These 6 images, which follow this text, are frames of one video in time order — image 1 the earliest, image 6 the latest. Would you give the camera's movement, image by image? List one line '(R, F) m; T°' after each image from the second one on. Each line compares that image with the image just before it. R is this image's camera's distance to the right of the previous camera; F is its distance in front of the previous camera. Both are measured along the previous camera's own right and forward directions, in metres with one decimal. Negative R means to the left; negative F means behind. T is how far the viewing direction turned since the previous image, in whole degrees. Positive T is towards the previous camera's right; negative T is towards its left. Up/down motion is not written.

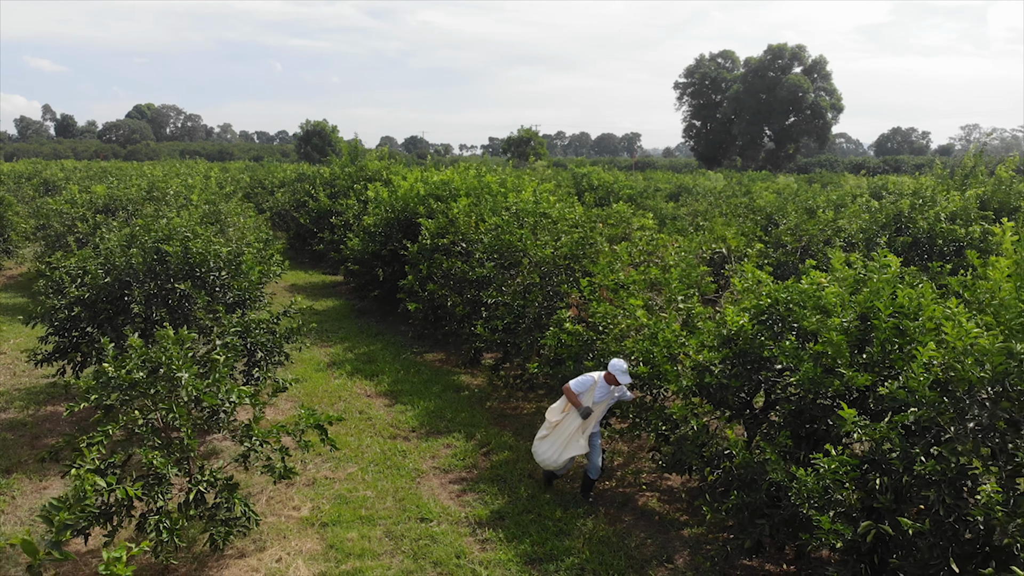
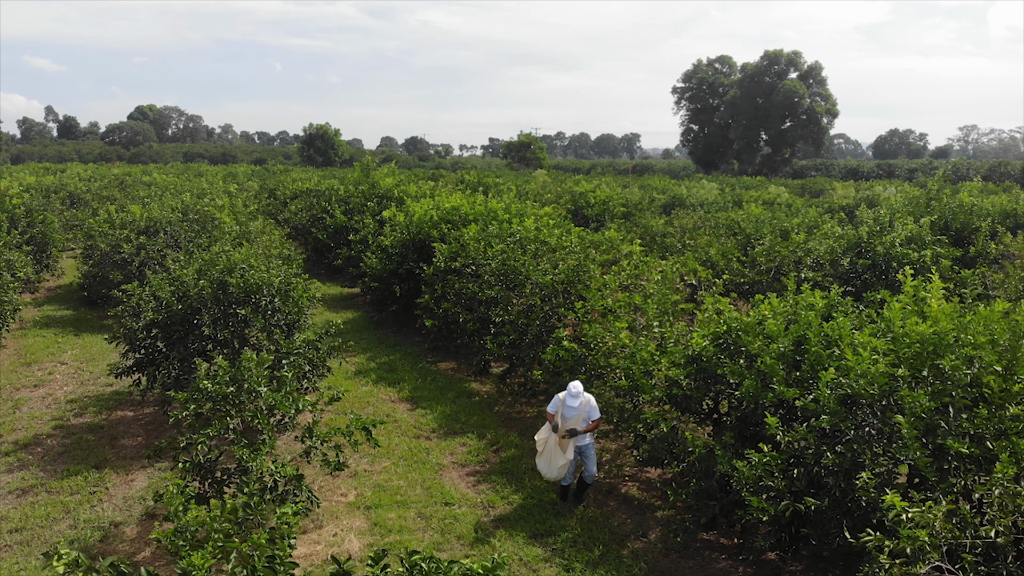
(0.0, -0.9) m; 0°
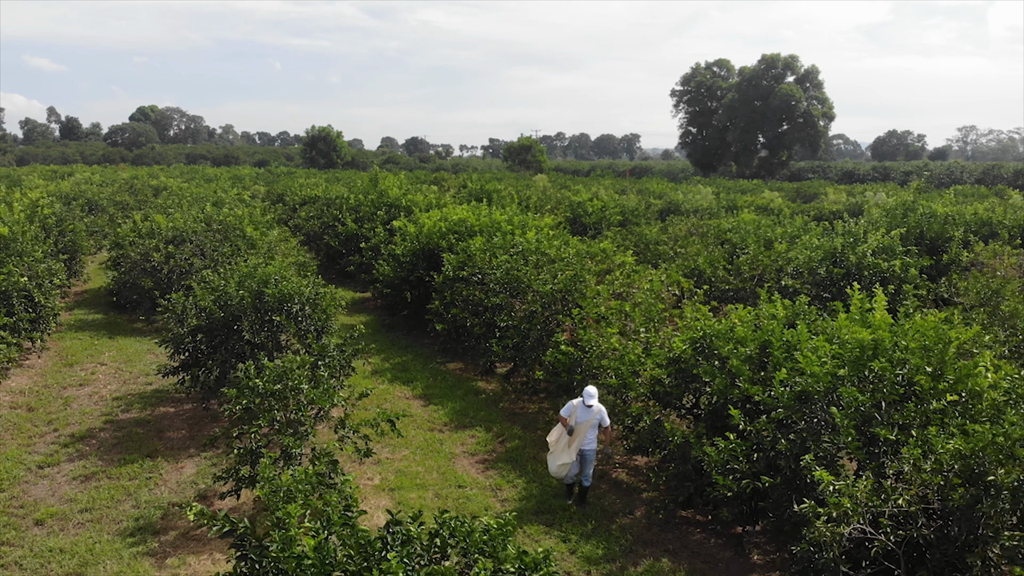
(0.0, -0.7) m; 0°
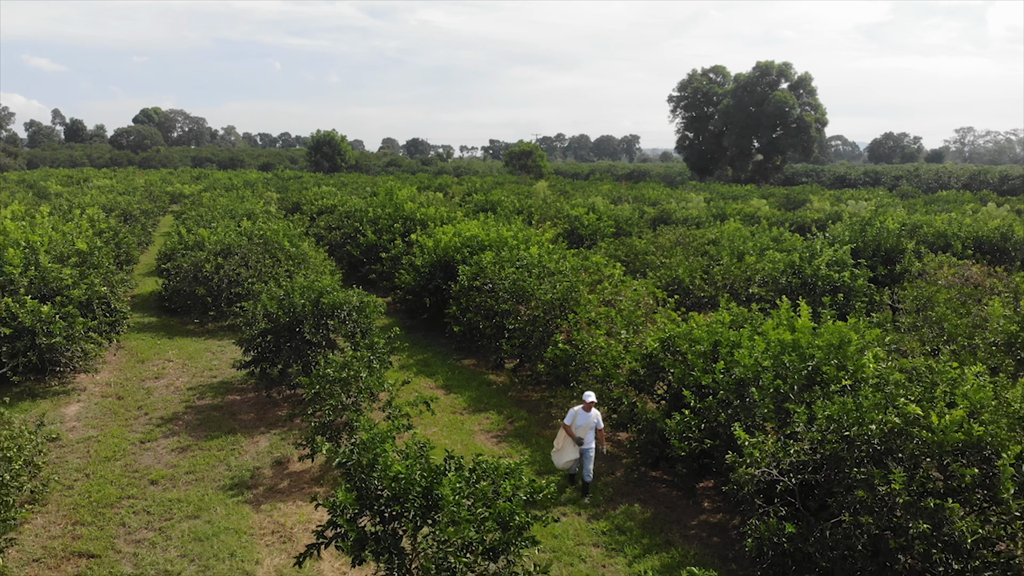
(-0.1, -1.5) m; 0°
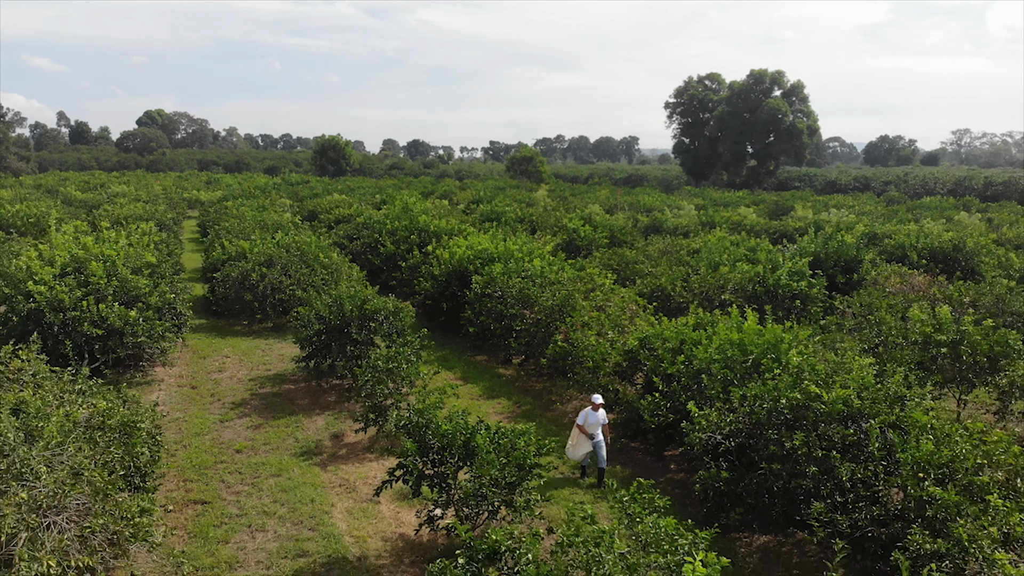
(-0.1, -1.8) m; 0°
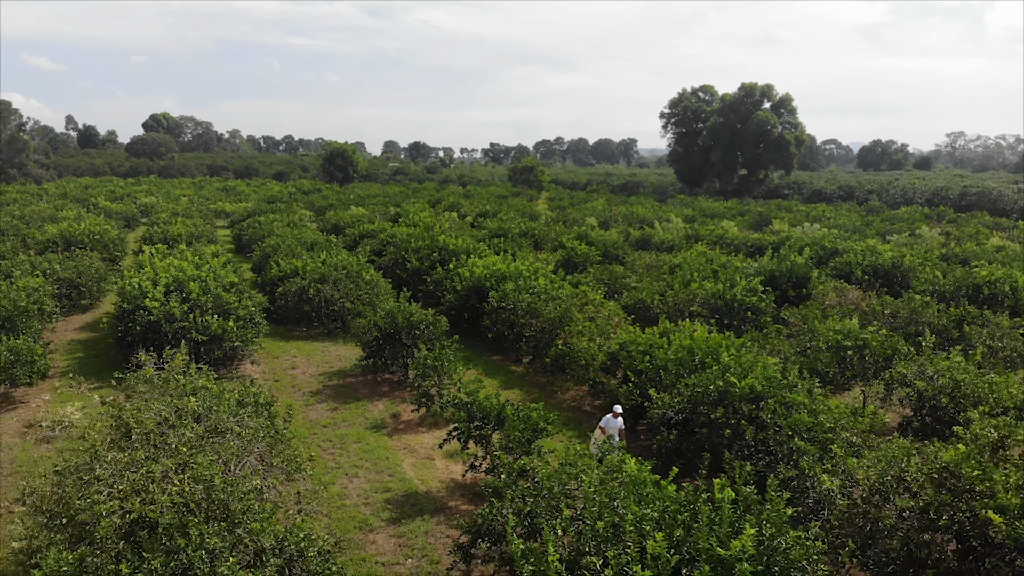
(-0.2, -3.1) m; 0°
